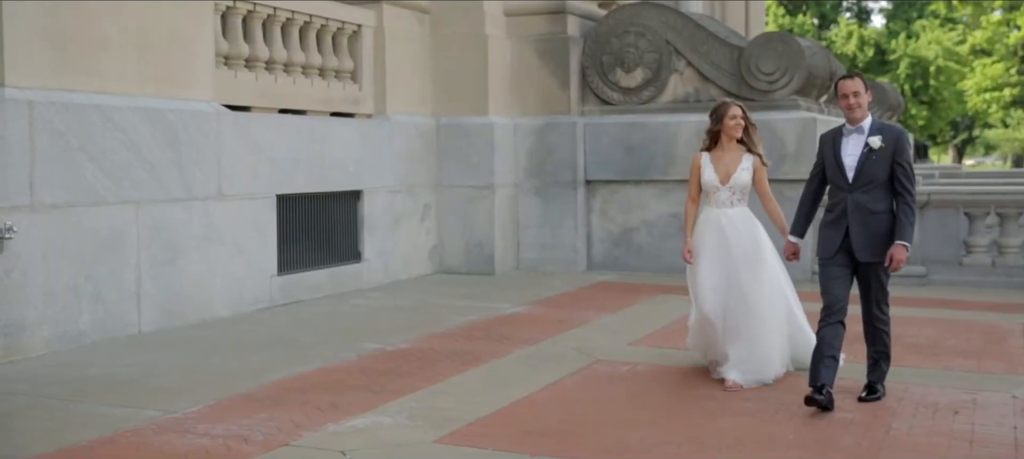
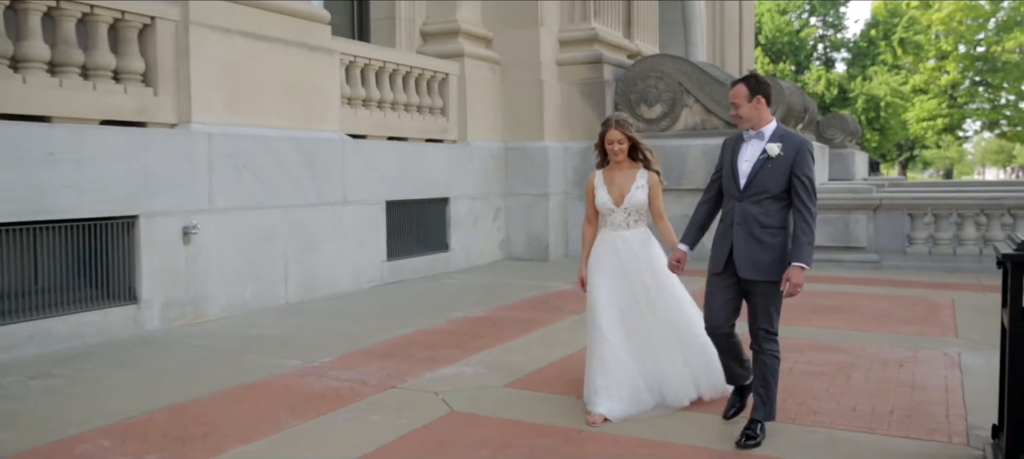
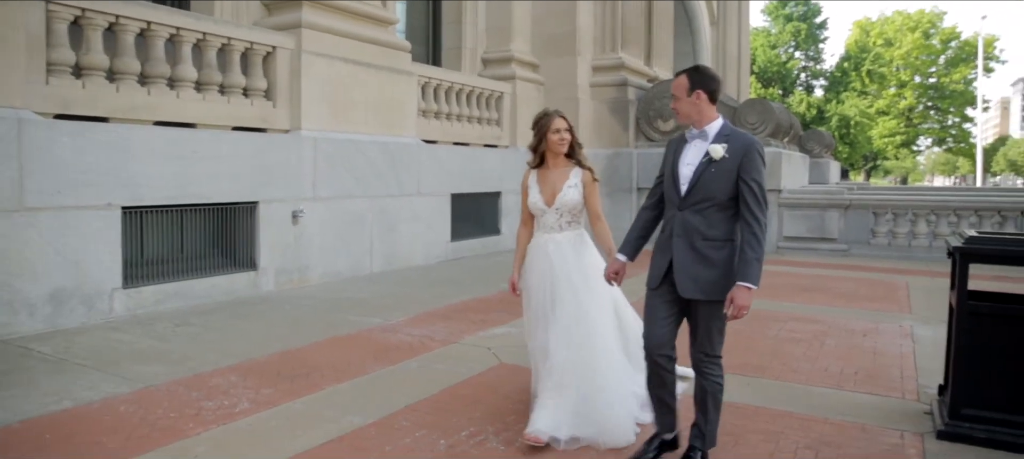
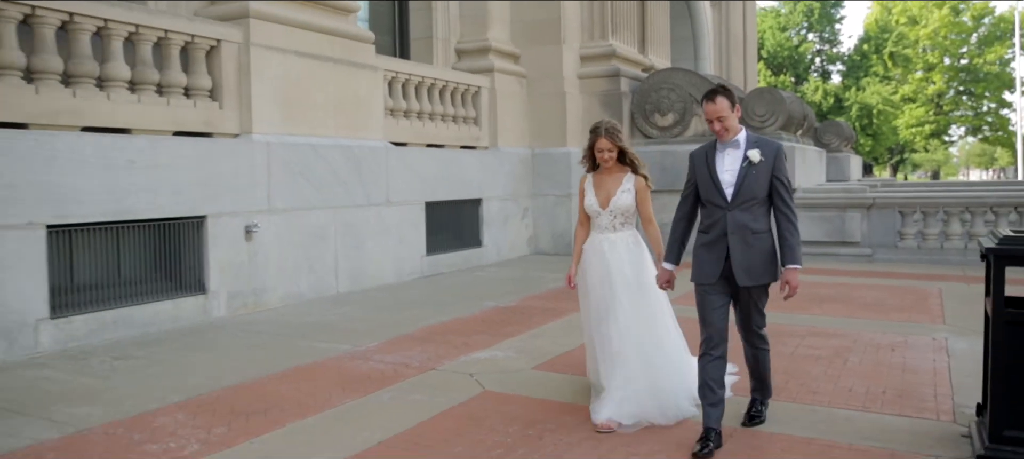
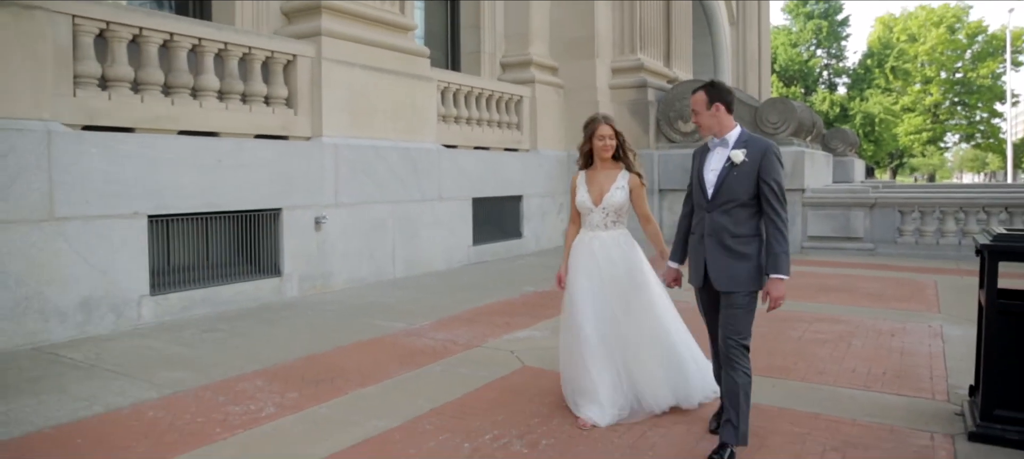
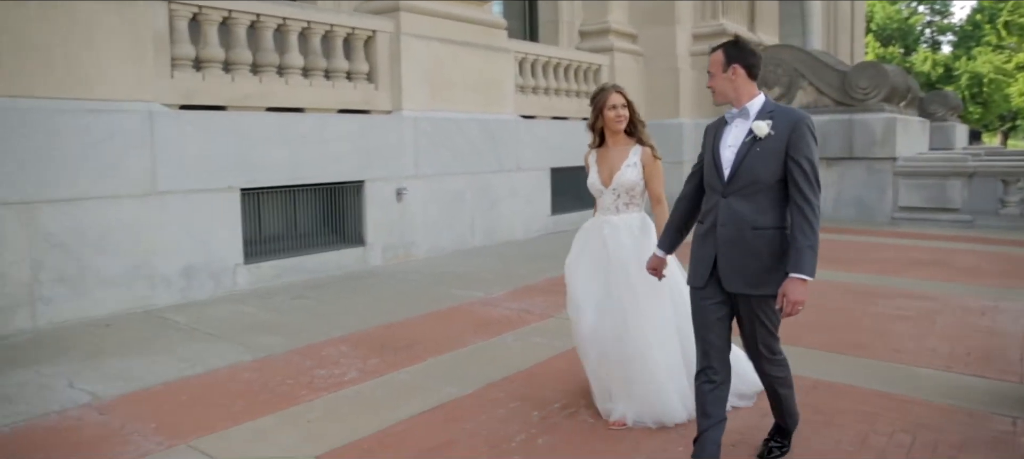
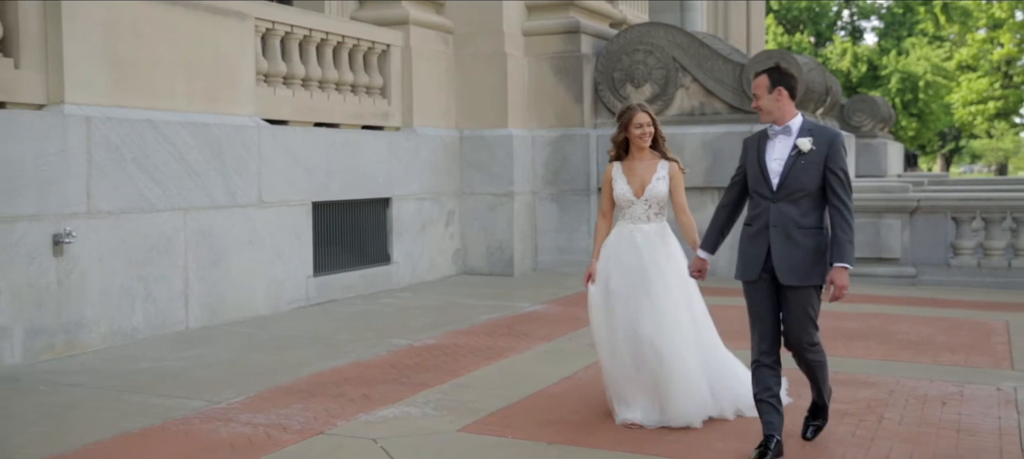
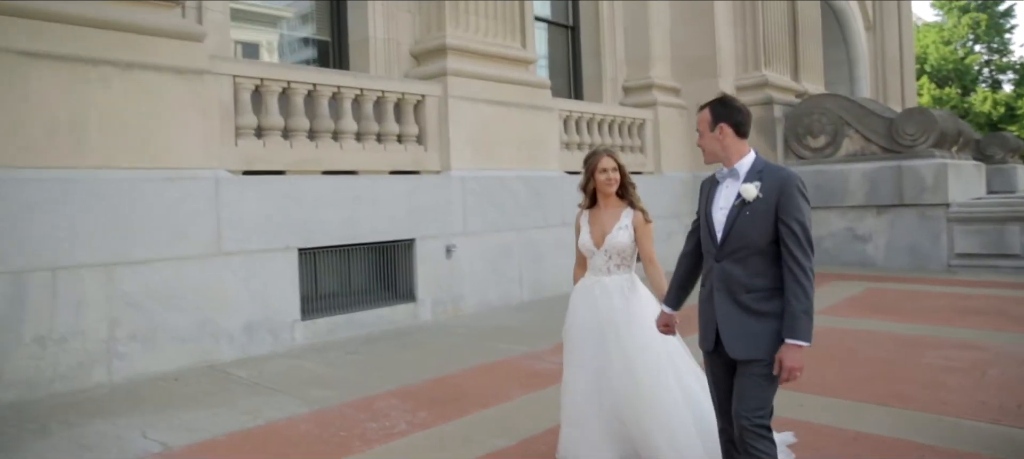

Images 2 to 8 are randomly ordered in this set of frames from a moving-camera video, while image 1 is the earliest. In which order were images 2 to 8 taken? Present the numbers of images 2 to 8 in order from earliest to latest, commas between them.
7, 2, 4, 5, 3, 6, 8
